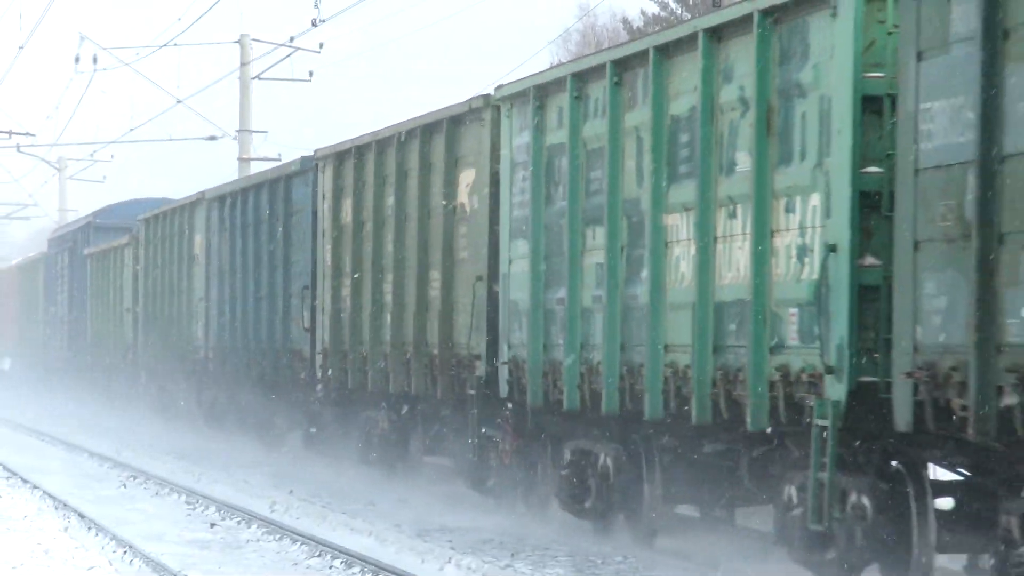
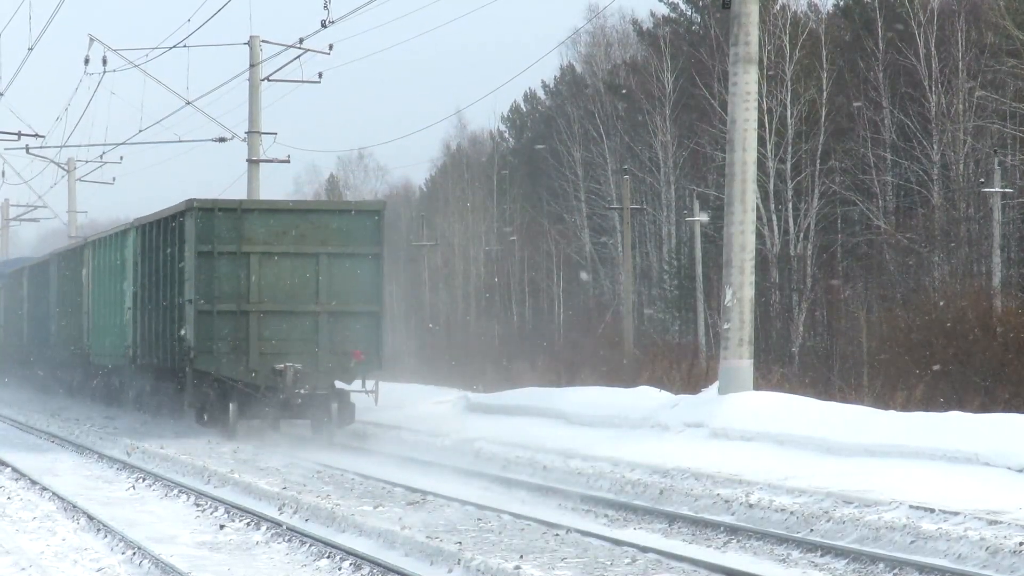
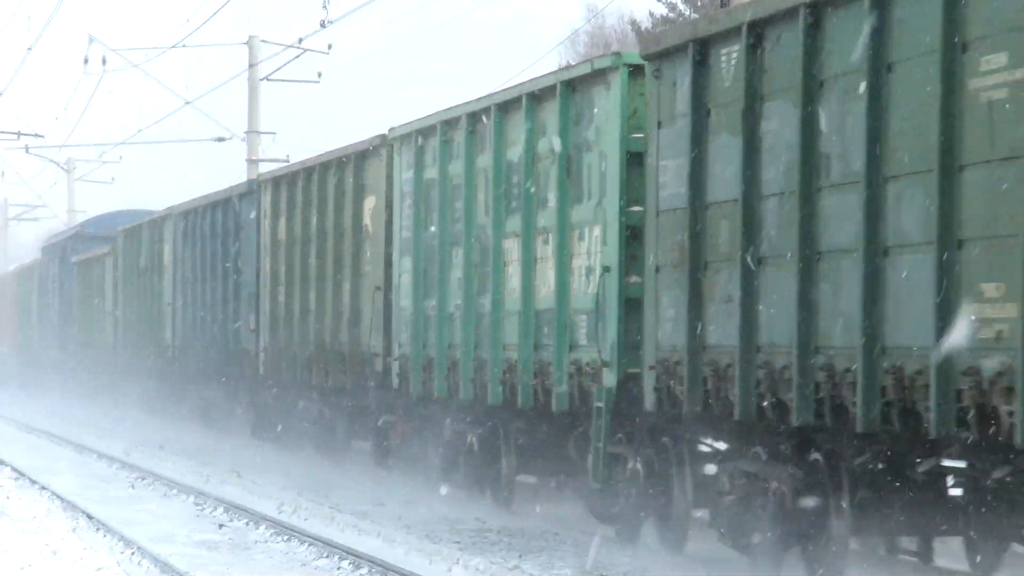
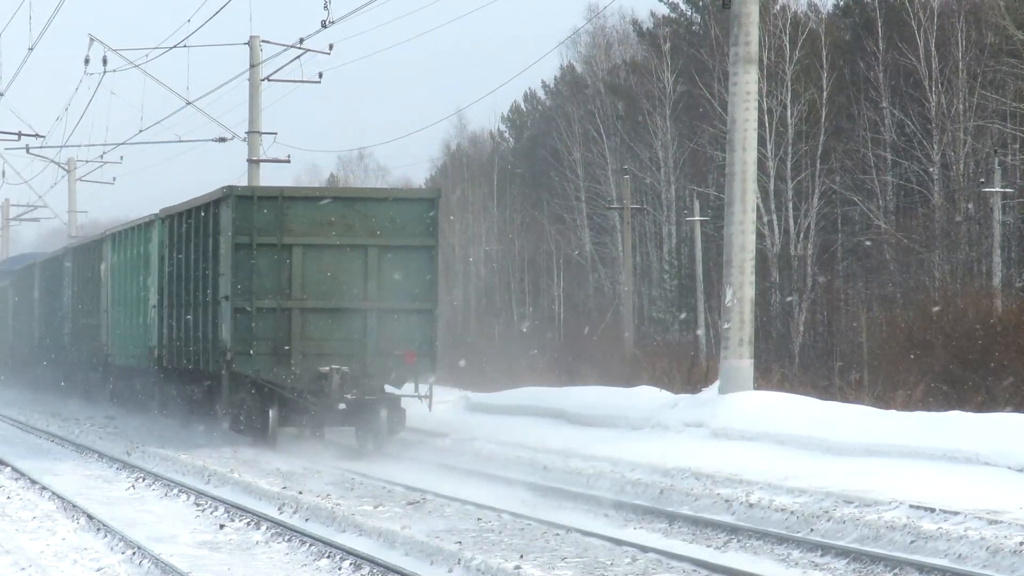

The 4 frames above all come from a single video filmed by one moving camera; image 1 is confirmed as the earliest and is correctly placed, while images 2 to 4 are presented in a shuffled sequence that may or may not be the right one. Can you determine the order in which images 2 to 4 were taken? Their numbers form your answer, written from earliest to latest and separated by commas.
3, 4, 2
